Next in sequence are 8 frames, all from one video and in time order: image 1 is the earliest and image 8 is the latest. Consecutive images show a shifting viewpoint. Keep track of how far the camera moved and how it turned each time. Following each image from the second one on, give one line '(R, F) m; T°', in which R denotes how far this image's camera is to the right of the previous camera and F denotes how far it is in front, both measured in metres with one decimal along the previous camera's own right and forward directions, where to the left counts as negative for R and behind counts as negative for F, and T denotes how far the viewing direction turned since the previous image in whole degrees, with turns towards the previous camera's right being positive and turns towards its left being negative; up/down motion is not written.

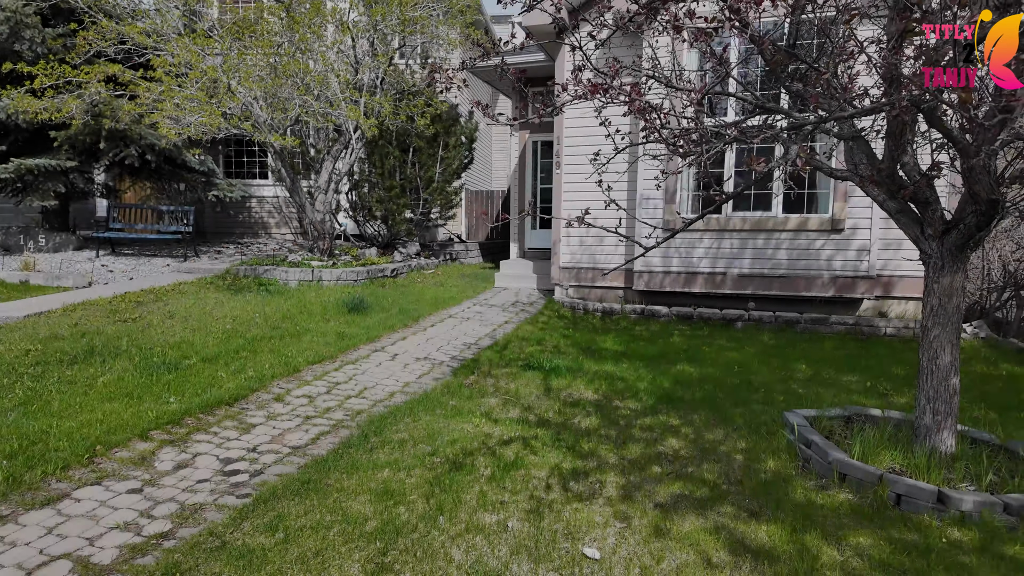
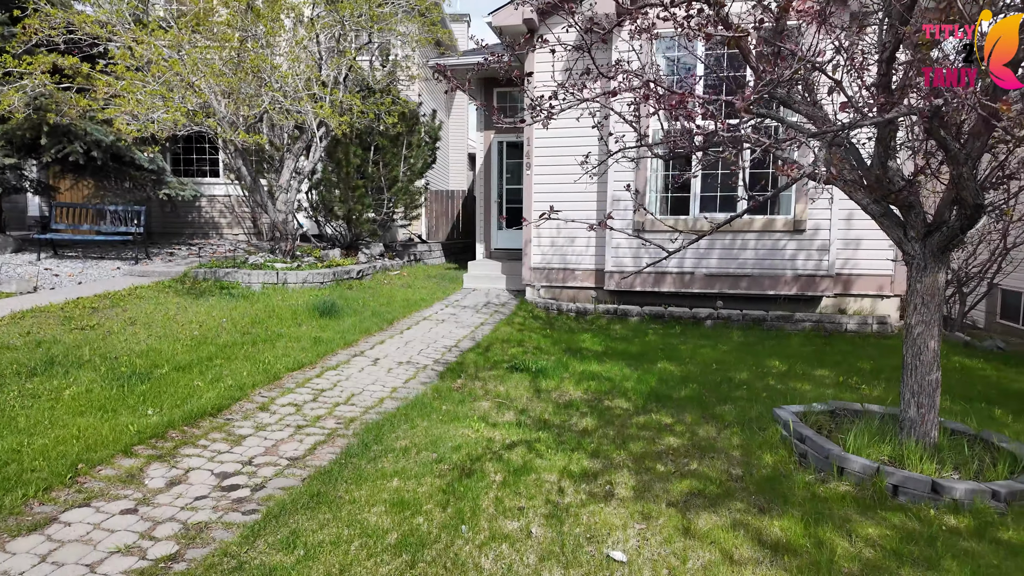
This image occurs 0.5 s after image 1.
(-0.3, 0.0) m; +5°
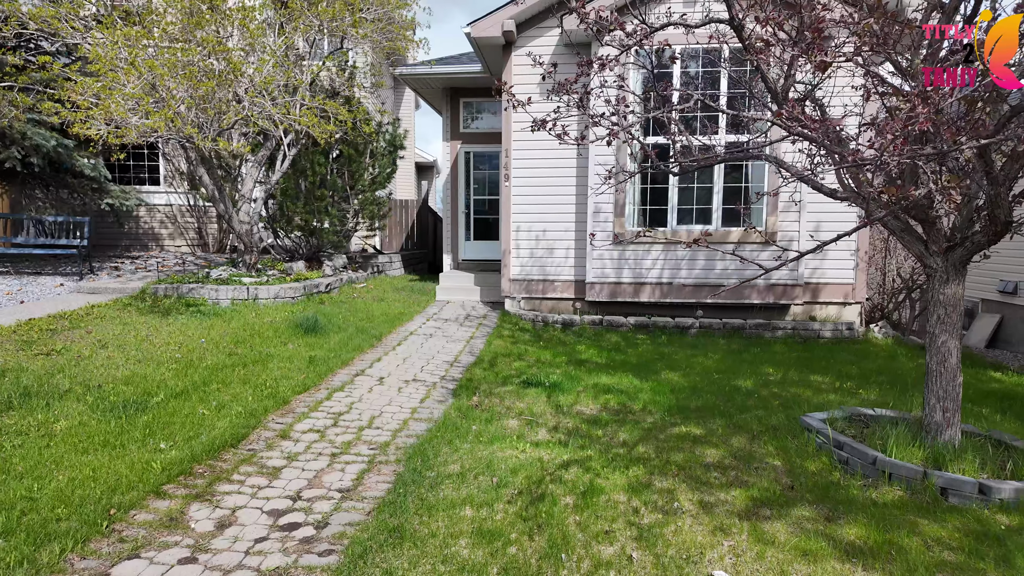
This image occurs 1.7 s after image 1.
(-0.7, +0.1) m; +7°
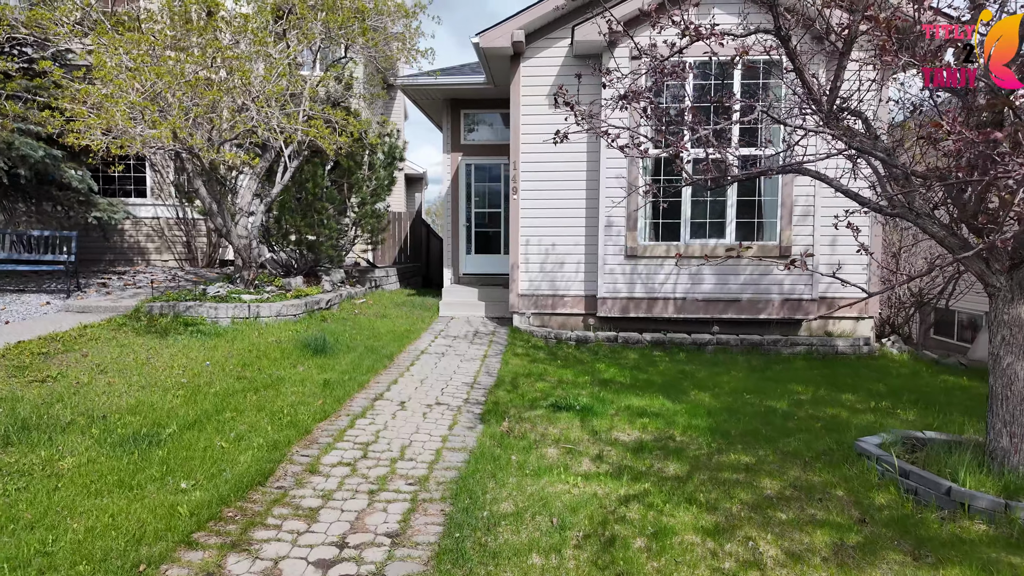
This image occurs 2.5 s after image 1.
(-0.4, +0.2) m; +2°
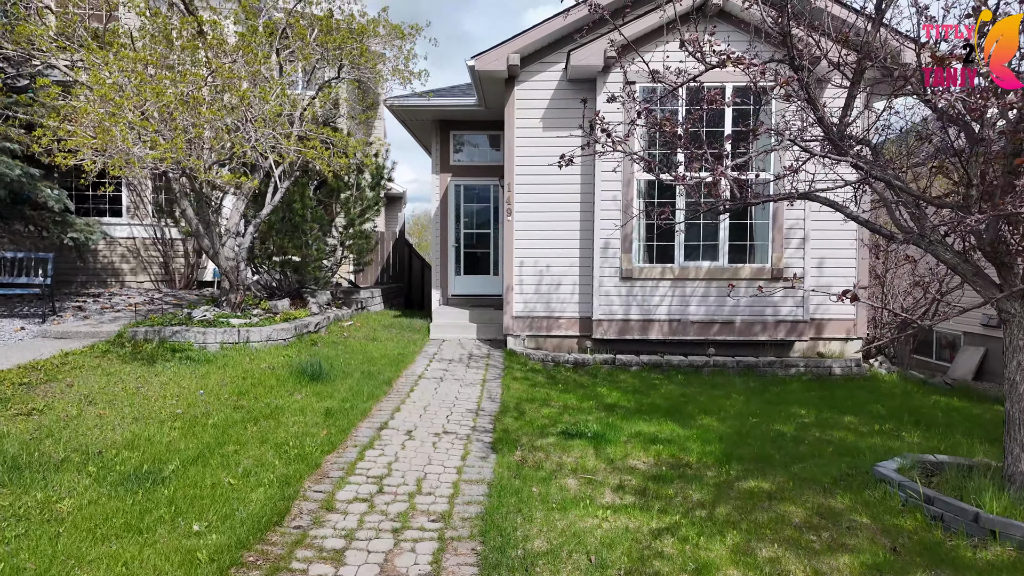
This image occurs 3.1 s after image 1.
(-0.3, +0.1) m; +3°
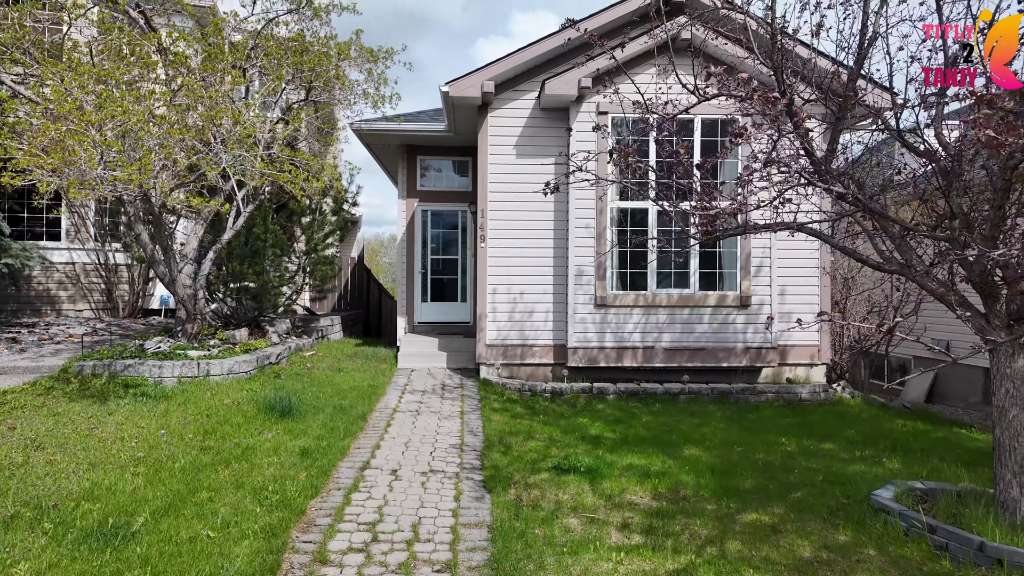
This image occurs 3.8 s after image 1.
(-0.3, +0.1) m; +5°
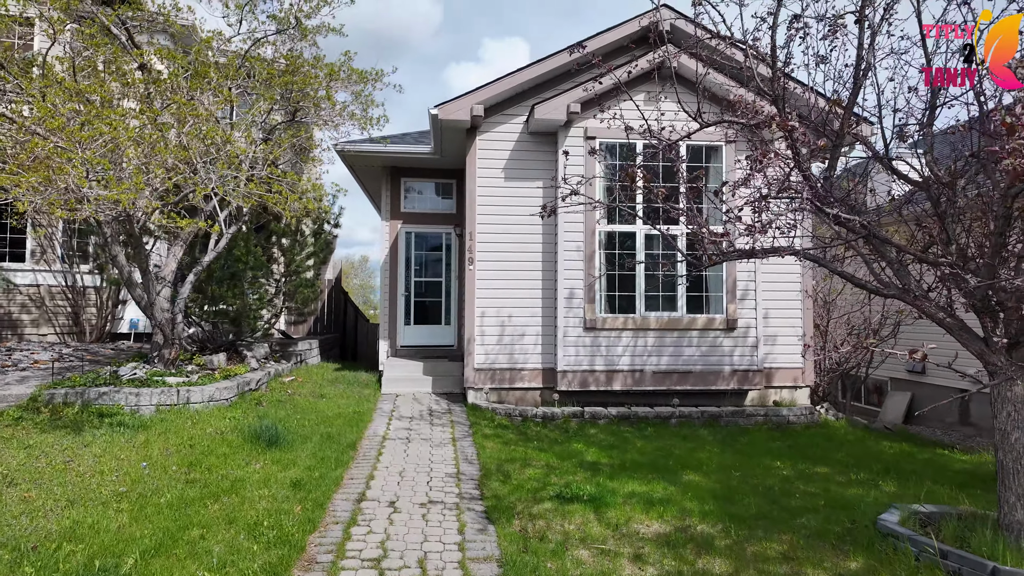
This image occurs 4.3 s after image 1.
(-0.2, +0.1) m; +3°
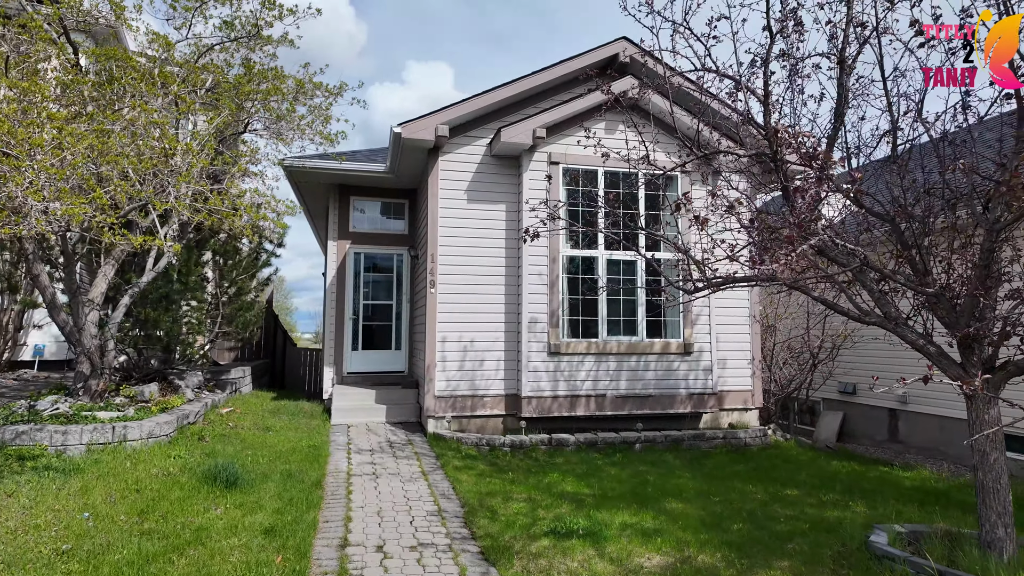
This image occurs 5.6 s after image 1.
(-0.5, +0.2) m; +7°
